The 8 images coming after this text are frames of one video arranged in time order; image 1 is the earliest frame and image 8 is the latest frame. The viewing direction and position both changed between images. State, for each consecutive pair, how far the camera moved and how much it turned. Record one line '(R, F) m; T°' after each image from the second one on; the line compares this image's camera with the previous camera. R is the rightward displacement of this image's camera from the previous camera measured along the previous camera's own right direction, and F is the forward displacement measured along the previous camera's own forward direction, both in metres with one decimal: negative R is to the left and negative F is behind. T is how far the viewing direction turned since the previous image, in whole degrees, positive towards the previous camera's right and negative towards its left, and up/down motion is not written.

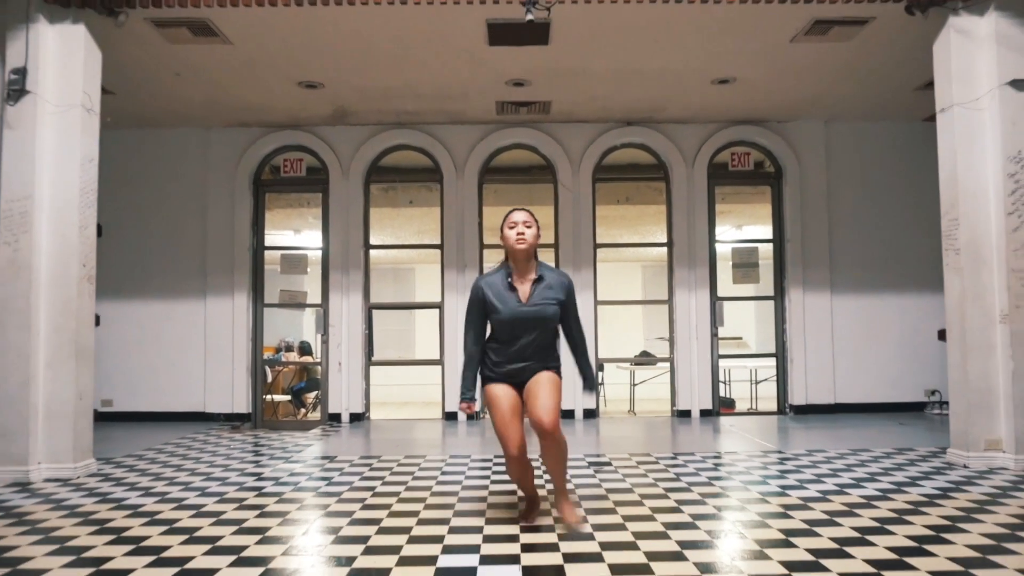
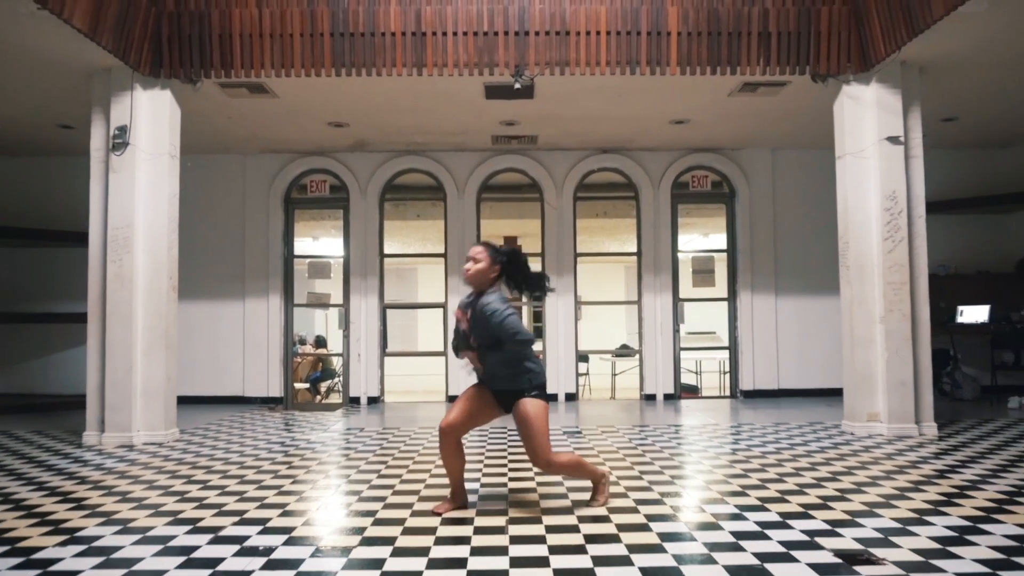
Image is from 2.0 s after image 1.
(0.0, -1.5) m; 0°
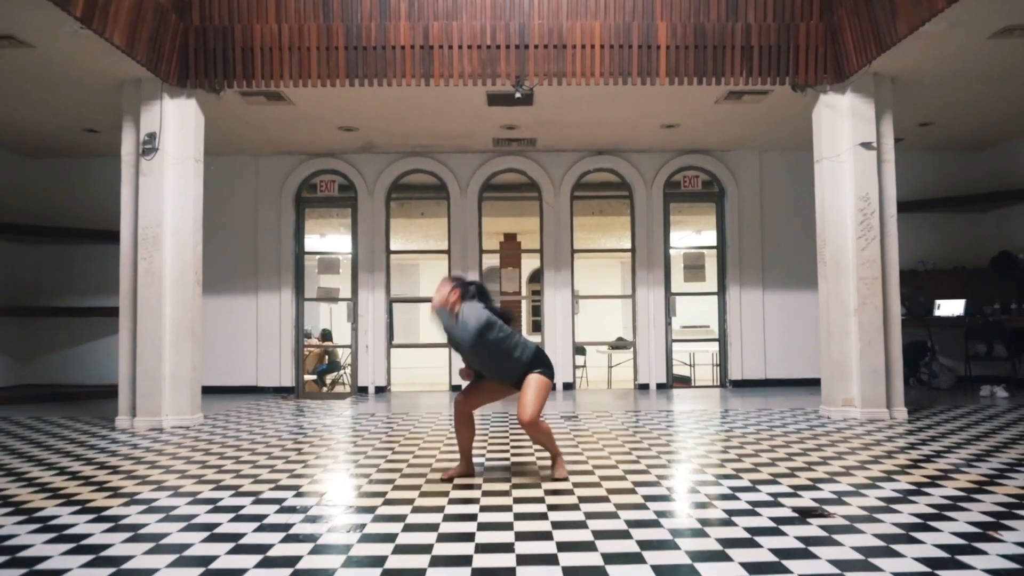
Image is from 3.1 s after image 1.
(0.0, -0.5) m; 0°
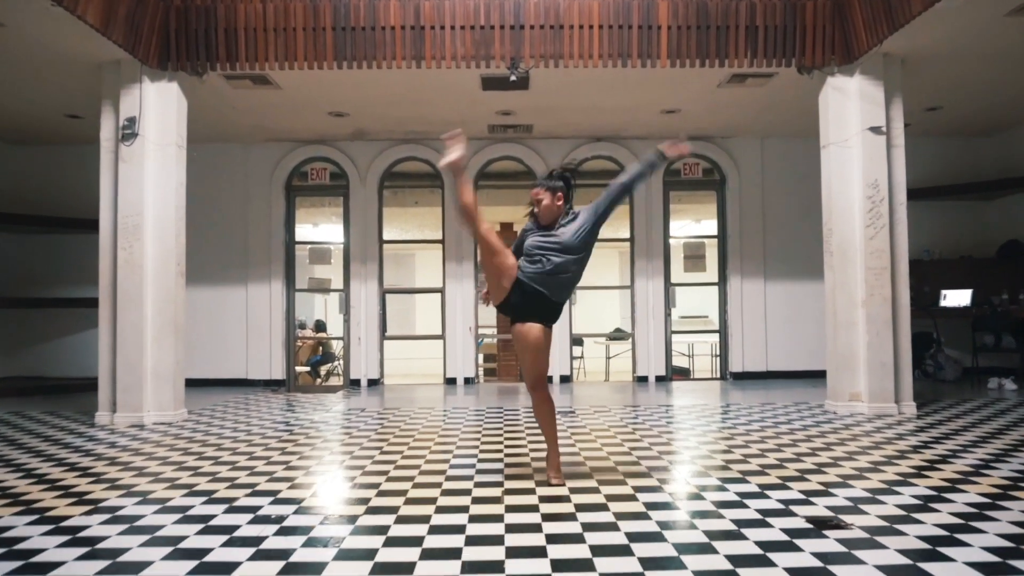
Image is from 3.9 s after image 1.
(0.0, +0.3) m; 0°
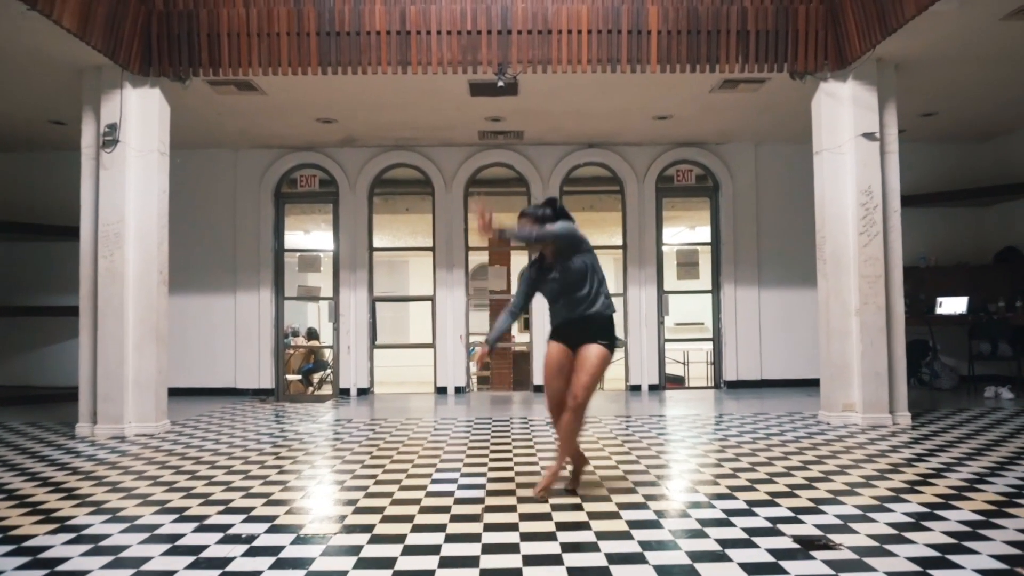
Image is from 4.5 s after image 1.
(+0.1, +0.1) m; 0°
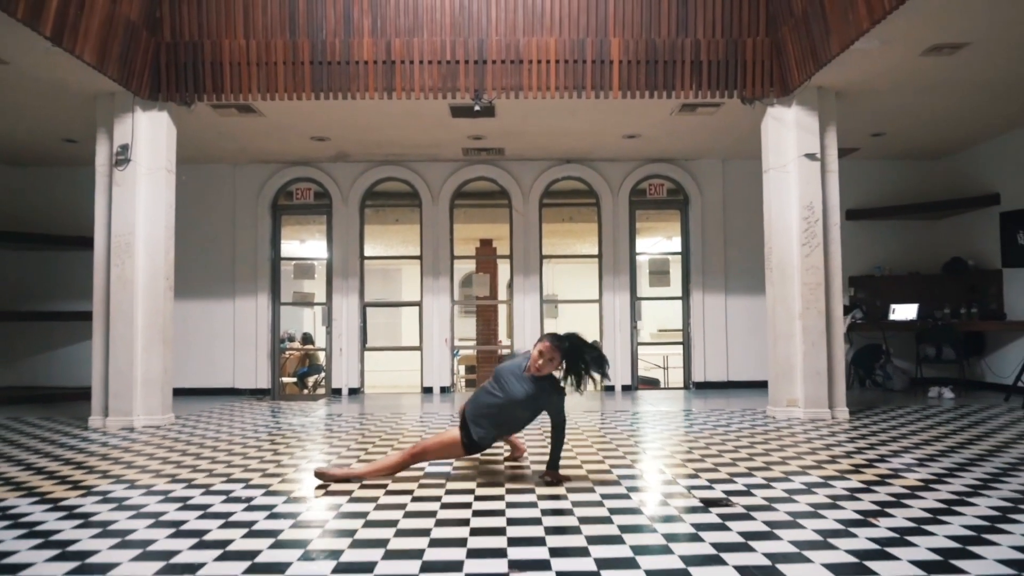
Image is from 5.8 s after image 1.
(+0.2, -0.7) m; 0°
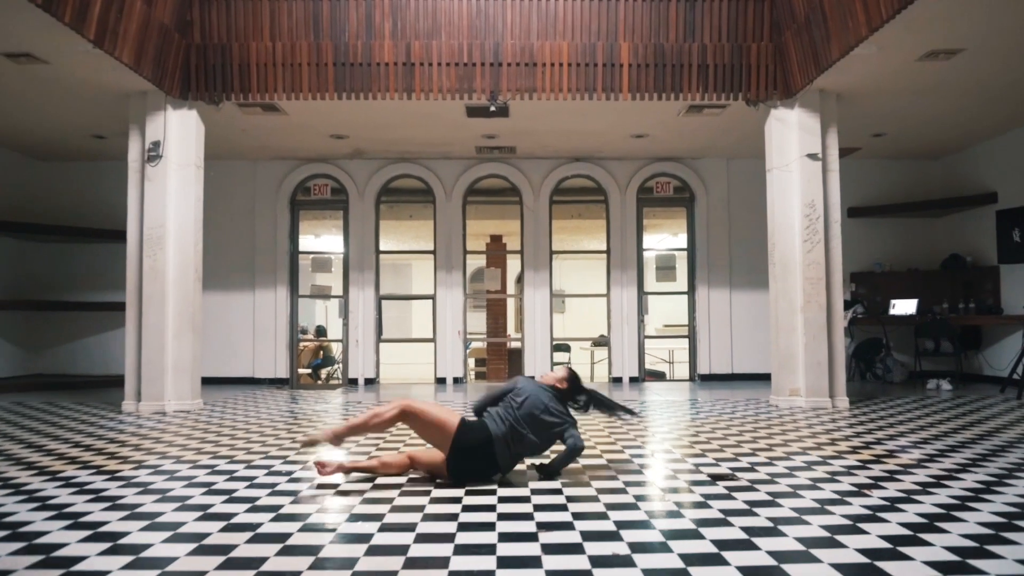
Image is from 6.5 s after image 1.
(-0.1, -0.3) m; 0°
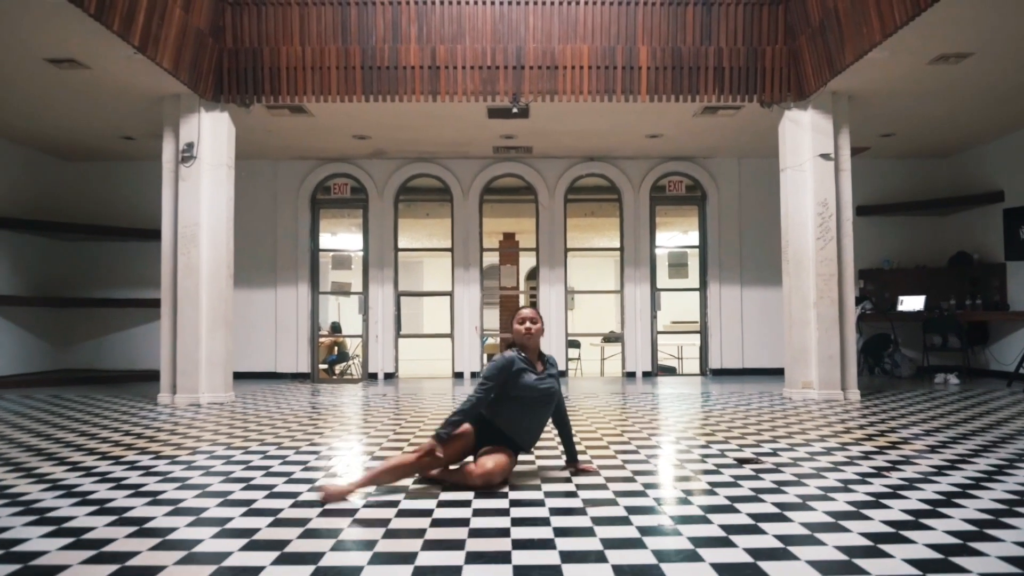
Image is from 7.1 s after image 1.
(-0.2, -0.3) m; 0°
